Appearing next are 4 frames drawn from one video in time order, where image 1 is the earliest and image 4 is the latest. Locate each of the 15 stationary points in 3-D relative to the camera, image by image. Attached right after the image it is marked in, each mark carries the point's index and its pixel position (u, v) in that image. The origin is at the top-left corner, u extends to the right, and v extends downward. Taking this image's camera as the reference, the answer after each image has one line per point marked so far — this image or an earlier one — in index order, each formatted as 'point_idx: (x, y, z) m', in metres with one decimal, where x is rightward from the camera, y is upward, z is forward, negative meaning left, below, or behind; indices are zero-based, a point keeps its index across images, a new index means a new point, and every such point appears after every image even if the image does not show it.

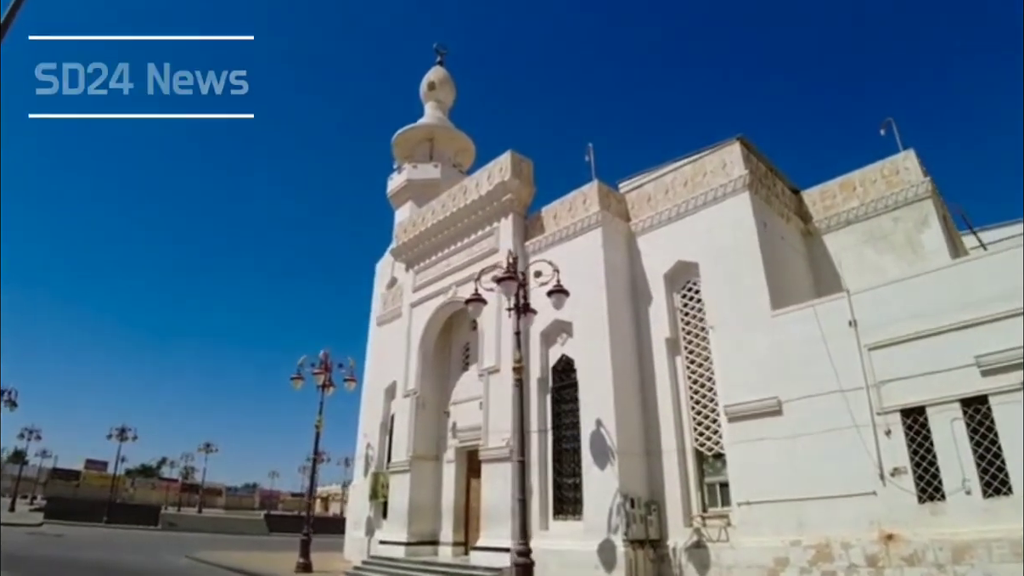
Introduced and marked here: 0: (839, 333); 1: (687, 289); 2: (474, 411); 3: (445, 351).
0: (+4.5, -0.6, +8.4) m
1: (+3.0, 0.0, +10.3) m
2: (-0.8, -2.5, +12.2) m
3: (-1.5, -1.4, +13.8) m
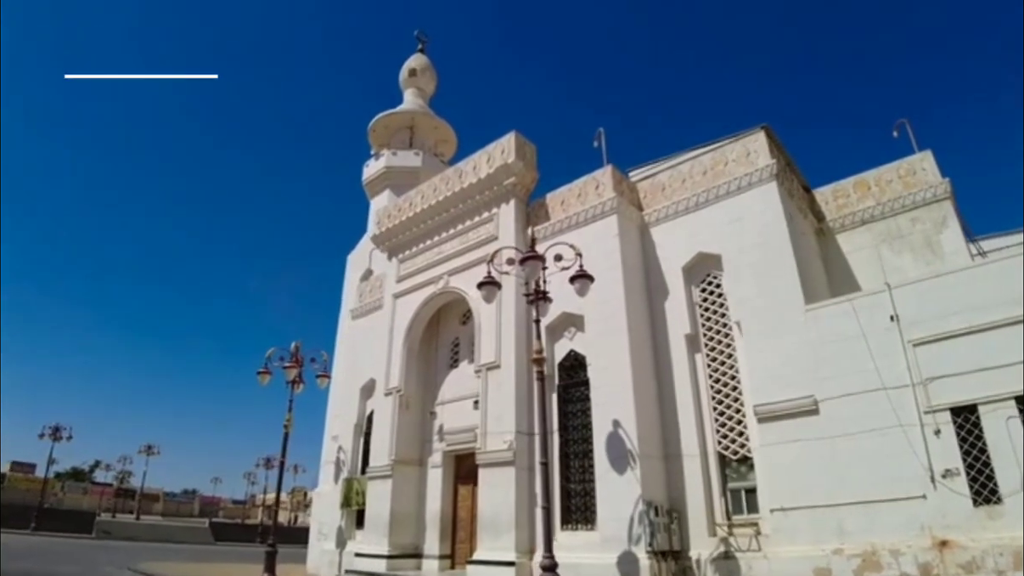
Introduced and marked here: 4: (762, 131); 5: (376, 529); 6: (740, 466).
0: (+4.8, -0.5, +7.9) m
1: (+3.1, +0.1, +9.7) m
2: (-0.8, -2.3, +11.2) m
3: (-1.7, -1.2, +12.8) m
4: (+4.0, +2.5, +9.8) m
5: (-2.5, -4.5, +11.3) m
6: (+3.2, -2.5, +8.6) m
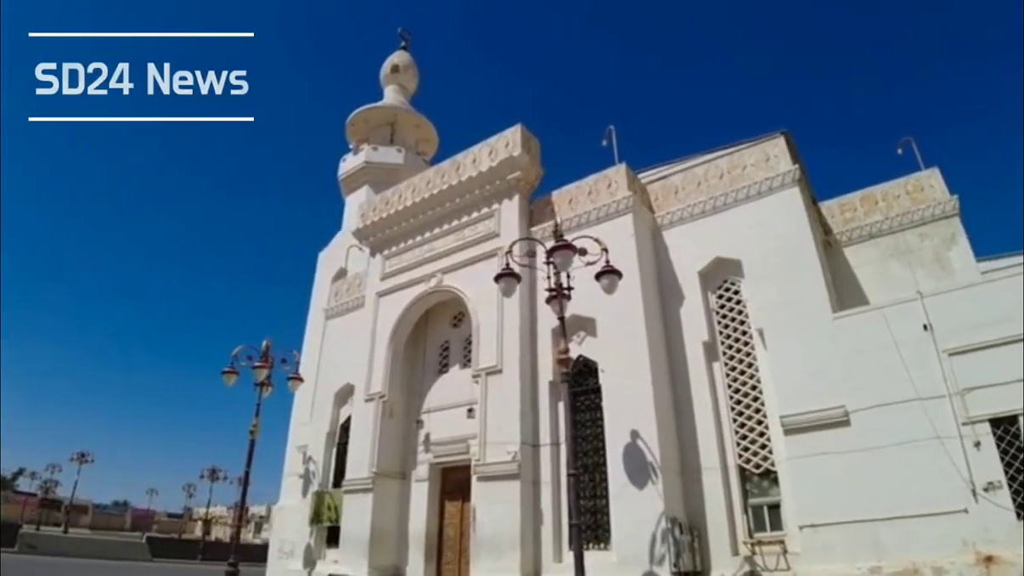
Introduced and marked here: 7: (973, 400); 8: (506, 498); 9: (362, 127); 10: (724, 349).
0: (+5.0, -0.6, +7.6) m
1: (+3.2, 0.0, +9.3) m
2: (-0.9, -2.3, +10.4) m
3: (-1.9, -1.2, +11.9) m
4: (+4.2, +2.4, +9.5) m
5: (-2.7, -4.4, +10.3) m
6: (+3.3, -2.6, +8.1) m
7: (+5.3, -1.3, +7.0) m
8: (-0.1, -2.9, +8.4) m
9: (-4.8, +5.2, +19.4) m
10: (+3.1, -0.9, +8.9) m
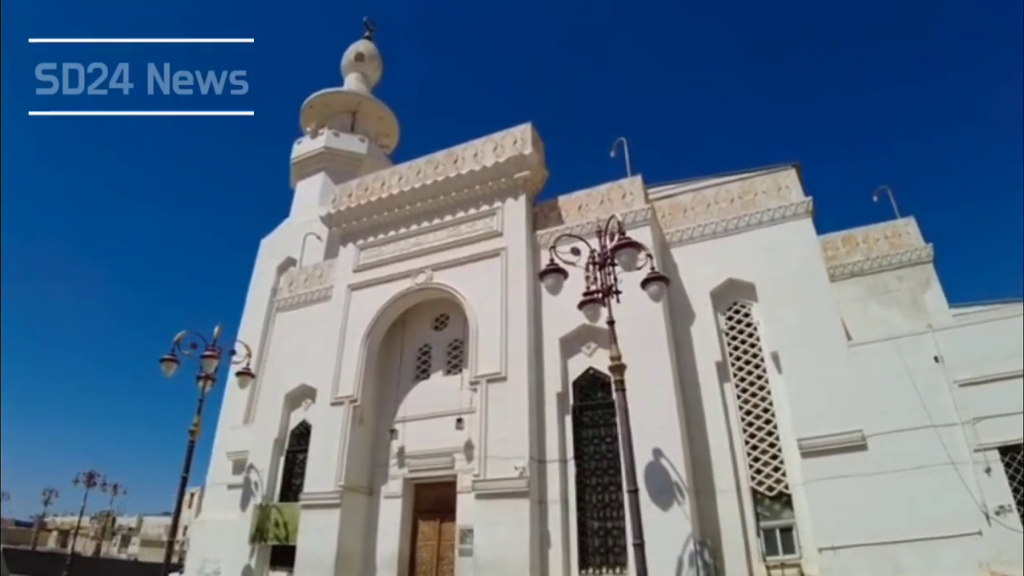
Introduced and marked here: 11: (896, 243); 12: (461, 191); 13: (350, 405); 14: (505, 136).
0: (+5.3, -1.1, +7.8) m
1: (+3.4, -0.4, +9.2) m
2: (-1.1, -2.2, +9.6) m
3: (-2.2, -1.1, +11.0) m
4: (+4.5, +1.9, +9.7) m
5: (-3.0, -4.2, +9.1) m
6: (+3.4, -2.9, +8.0) m
7: (+5.7, -1.8, +7.2) m
8: (0.0, -2.9, +7.7) m
9: (-5.7, +5.3, +18.2) m
10: (+3.2, -1.2, +8.8) m
11: (+7.2, +0.9, +11.4) m
12: (-0.9, +1.7, +10.8) m
13: (-2.7, -1.9, +10.1) m
14: (-0.1, +2.6, +10.6) m
